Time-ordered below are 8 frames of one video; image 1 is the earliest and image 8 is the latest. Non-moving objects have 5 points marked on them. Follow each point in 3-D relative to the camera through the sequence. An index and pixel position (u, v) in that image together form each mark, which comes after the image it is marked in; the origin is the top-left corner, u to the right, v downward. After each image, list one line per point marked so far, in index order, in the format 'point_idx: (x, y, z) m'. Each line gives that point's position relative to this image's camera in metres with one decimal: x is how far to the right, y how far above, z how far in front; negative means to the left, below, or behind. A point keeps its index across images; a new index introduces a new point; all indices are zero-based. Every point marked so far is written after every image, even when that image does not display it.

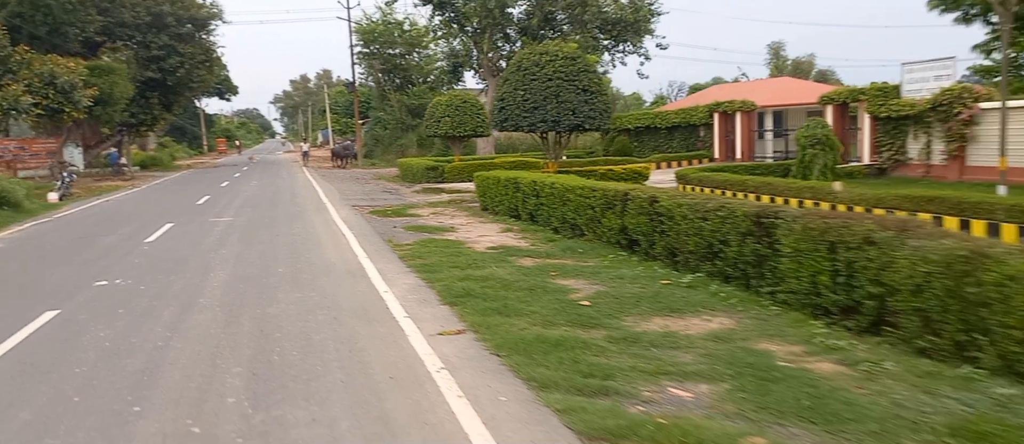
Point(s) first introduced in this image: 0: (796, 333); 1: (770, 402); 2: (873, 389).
0: (+2.4, -0.9, +5.7) m
1: (+1.6, -1.1, +4.3) m
2: (+2.4, -1.1, +4.5) m
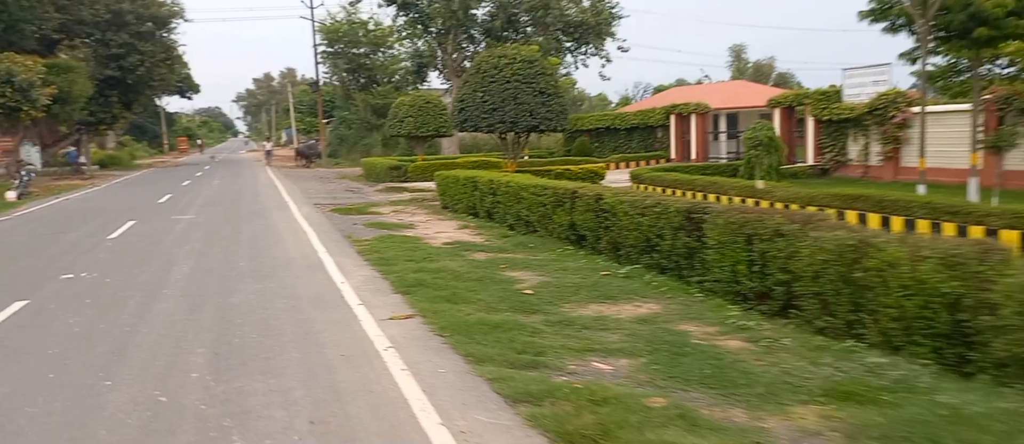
0: (+1.9, -0.9, +6.3) m
1: (+1.2, -1.0, +4.9) m
2: (+1.9, -1.0, +5.2) m
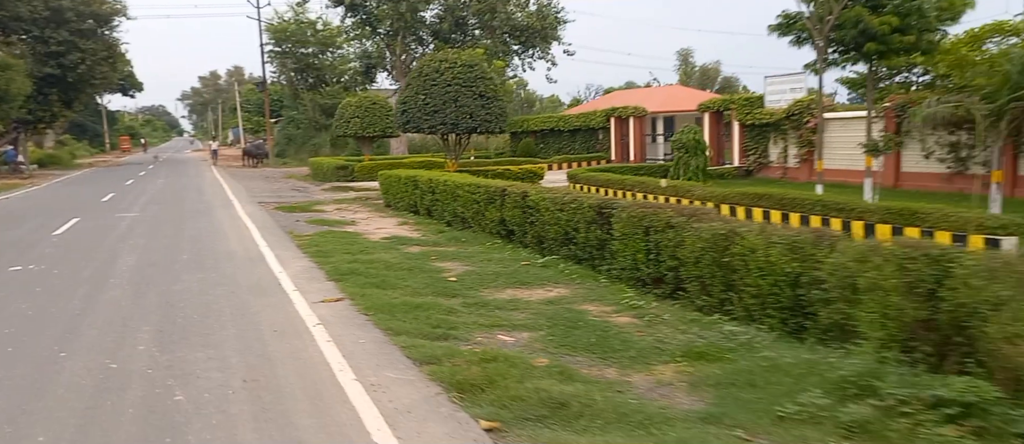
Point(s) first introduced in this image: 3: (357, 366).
0: (+1.1, -0.8, +7.2) m
1: (+0.5, -1.0, +5.7) m
2: (+1.2, -0.9, +6.1) m
3: (-1.1, -1.0, +4.7) m
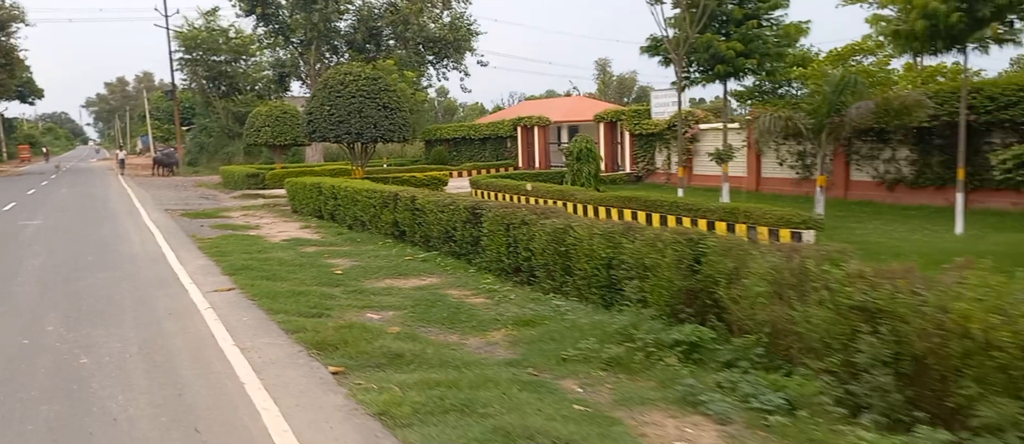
0: (-0.5, -0.7, +8.5) m
1: (-0.9, -0.9, +7.0) m
2: (-0.2, -0.9, +7.4) m
3: (-2.3, -1.0, +5.8) m
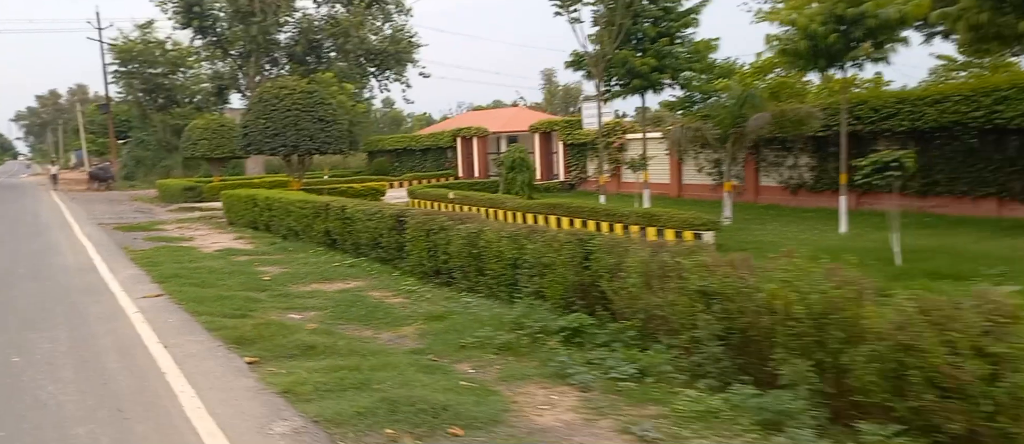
0: (-1.5, -0.8, +9.1) m
1: (-1.8, -1.0, +7.5) m
2: (-1.2, -1.0, +8.0) m
3: (-3.2, -1.0, +6.3) m
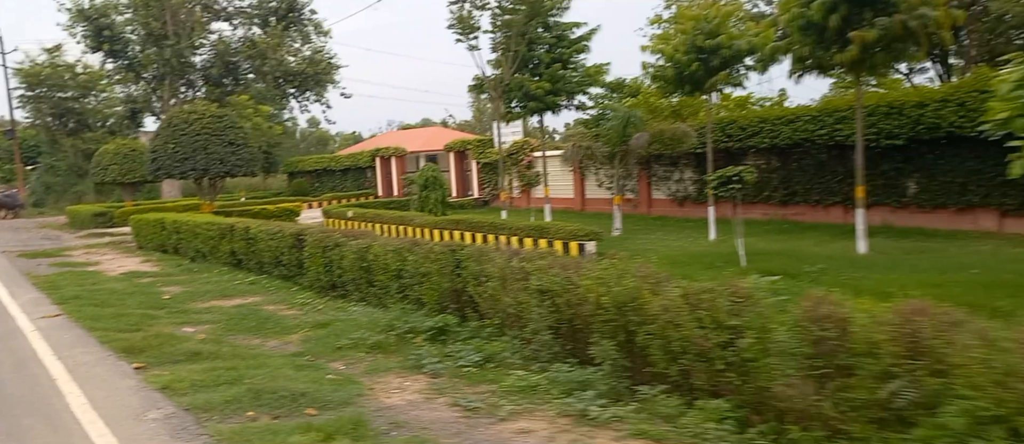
0: (-3.1, -1.1, +9.8) m
1: (-3.2, -1.2, +8.2) m
2: (-2.6, -1.2, +8.7) m
3: (-4.5, -1.2, +6.8) m
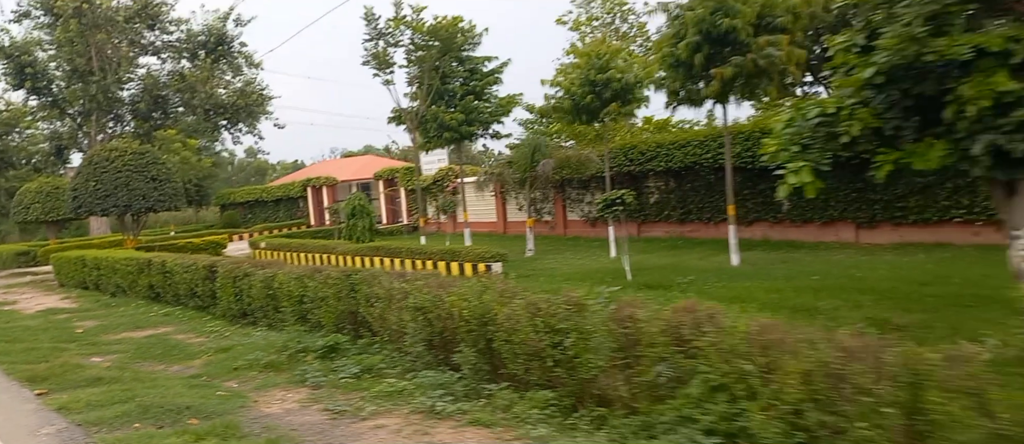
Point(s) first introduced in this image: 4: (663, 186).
0: (-4.6, -1.6, +10.3) m
1: (-4.6, -1.6, +8.7) m
2: (-4.0, -1.6, +9.2) m
3: (-5.7, -1.7, +7.2) m
4: (+3.6, +0.9, +16.4) m
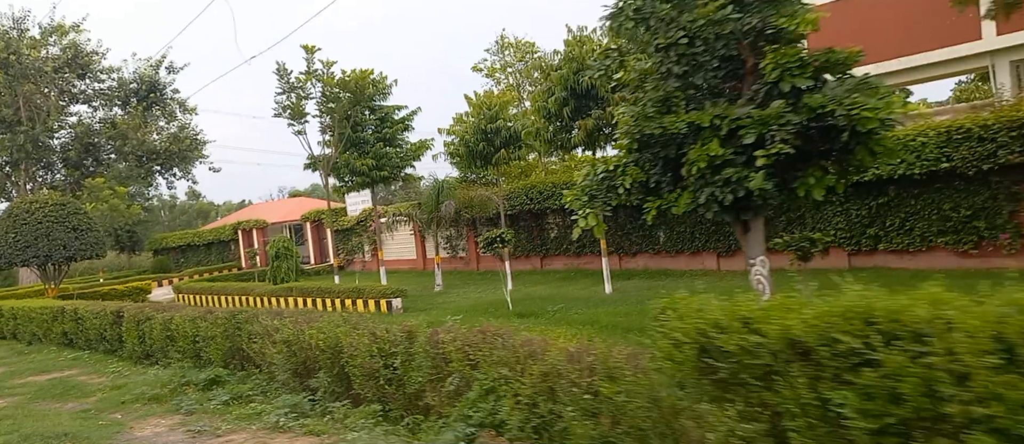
0: (-6.4, -2.3, +11.0) m
1: (-6.3, -2.3, +9.4) m
2: (-5.8, -2.3, +10.0) m
3: (-7.4, -2.3, +7.9) m
4: (+1.2, 0.0, +17.8) m
